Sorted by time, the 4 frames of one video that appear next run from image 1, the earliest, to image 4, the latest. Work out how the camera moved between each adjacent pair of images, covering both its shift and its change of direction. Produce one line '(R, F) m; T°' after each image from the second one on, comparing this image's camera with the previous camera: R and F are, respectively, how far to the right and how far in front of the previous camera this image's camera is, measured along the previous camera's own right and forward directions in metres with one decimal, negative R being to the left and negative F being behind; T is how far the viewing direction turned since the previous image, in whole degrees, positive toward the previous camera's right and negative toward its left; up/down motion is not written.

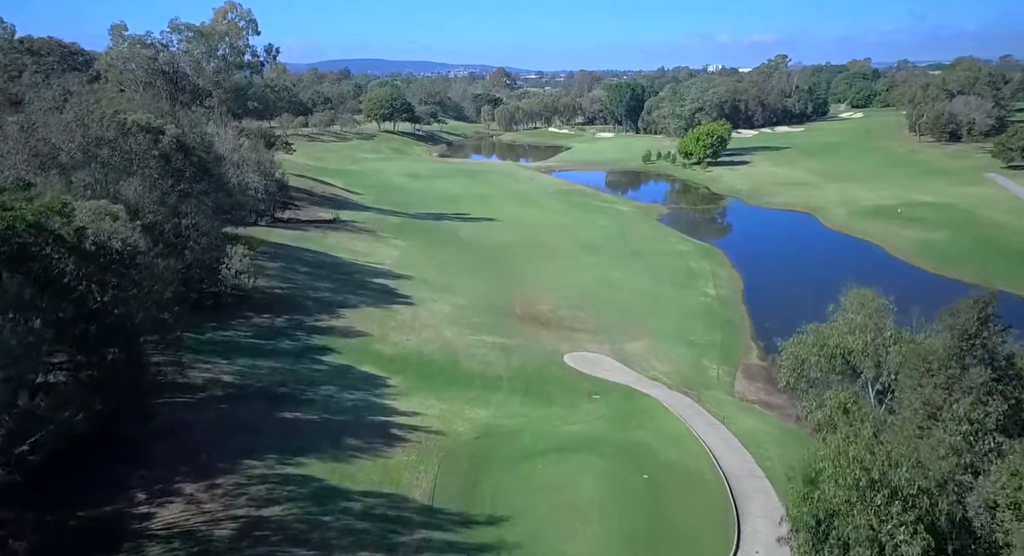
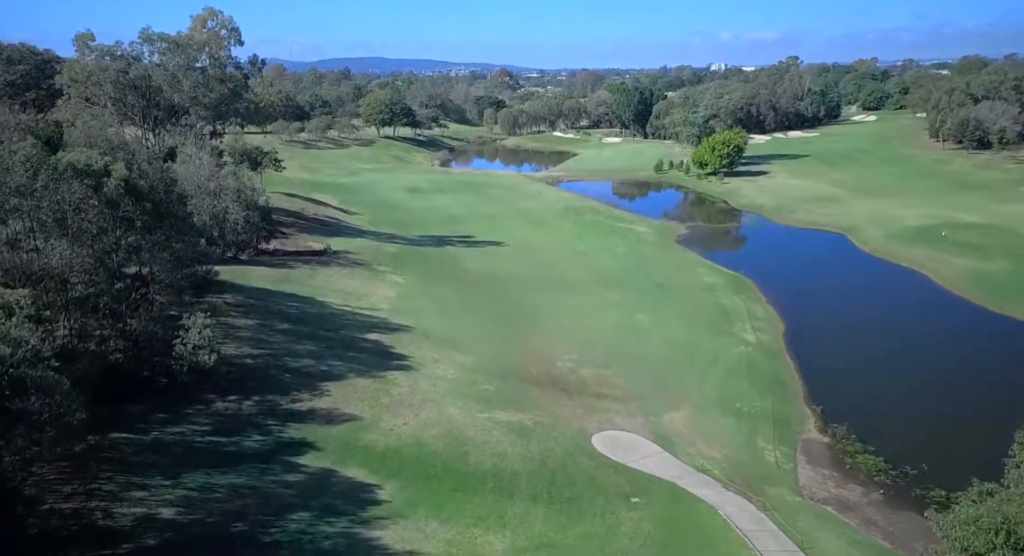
(-0.5, +4.8) m; 0°
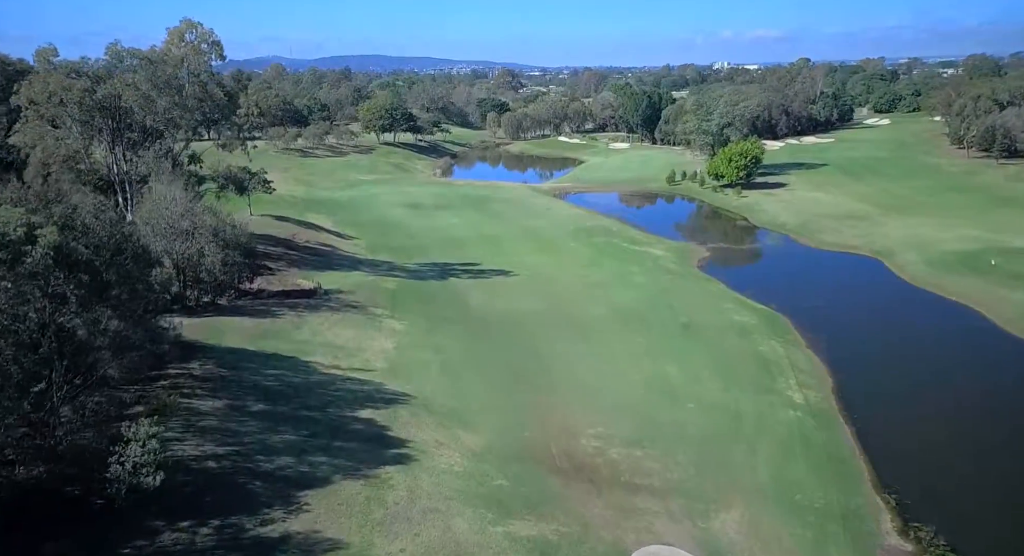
(-0.5, +4.4) m; 0°
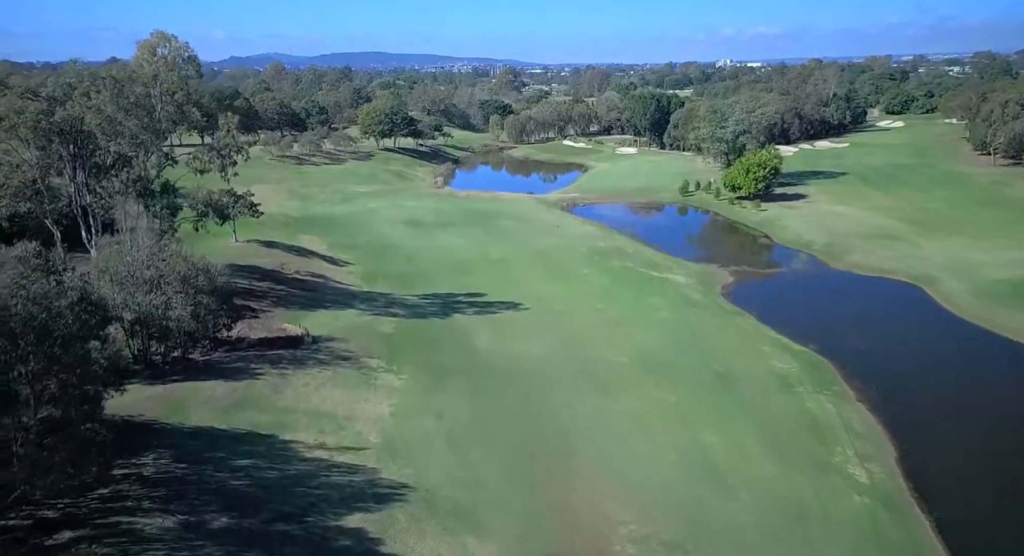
(-0.5, +4.4) m; 0°
